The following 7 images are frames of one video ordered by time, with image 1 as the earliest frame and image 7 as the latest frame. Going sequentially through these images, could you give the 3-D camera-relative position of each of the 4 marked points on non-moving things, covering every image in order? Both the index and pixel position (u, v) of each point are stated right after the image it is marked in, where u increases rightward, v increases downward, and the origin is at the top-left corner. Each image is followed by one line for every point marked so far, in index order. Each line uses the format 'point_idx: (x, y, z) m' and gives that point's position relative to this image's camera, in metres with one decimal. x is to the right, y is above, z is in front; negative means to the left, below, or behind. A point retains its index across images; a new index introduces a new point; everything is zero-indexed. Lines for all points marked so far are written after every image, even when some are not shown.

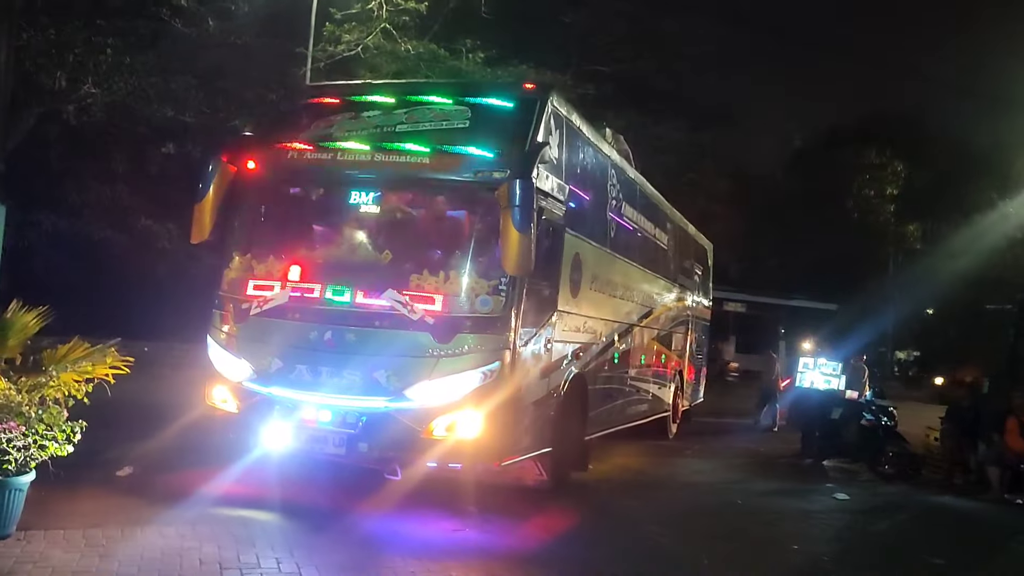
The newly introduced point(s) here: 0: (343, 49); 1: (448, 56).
0: (-3.1, +4.4, +17.0) m
1: (-1.2, +4.5, +17.5) m
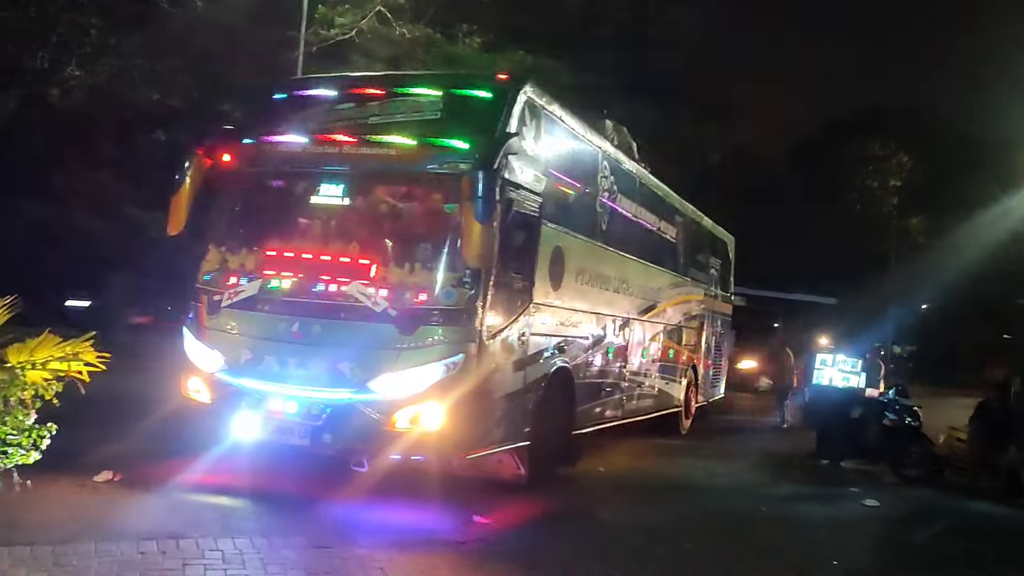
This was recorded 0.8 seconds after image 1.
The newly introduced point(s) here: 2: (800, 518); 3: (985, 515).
0: (-3.2, +4.6, +16.6) m
1: (-1.2, +4.7, +17.2) m
2: (+2.6, -2.1, +8.4) m
3: (+4.6, -2.2, +8.8) m
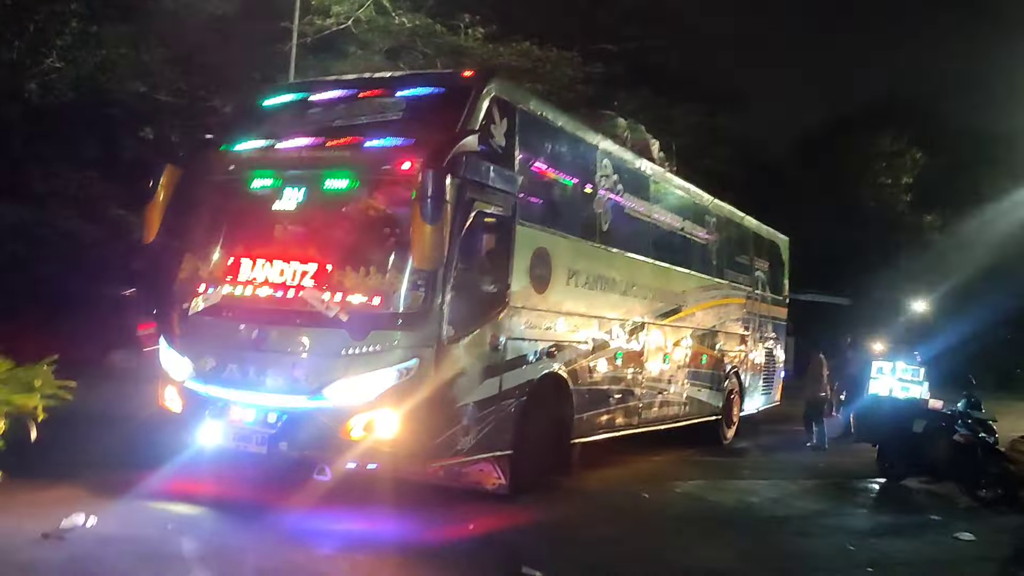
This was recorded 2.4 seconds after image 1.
0: (-3.2, +4.5, +16.0) m
1: (-1.2, +4.6, +16.6) m
2: (+2.7, -2.1, +7.9) m
3: (+4.7, -2.2, +8.3) m
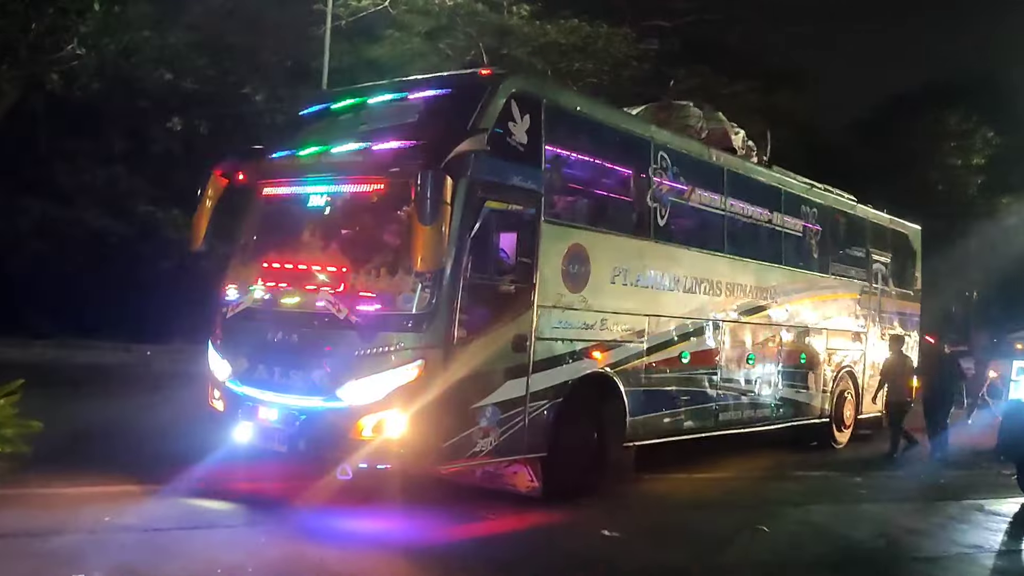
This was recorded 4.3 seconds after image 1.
0: (-2.5, +4.6, +15.3) m
1: (-0.5, +4.7, +15.9) m
2: (+3.2, -2.0, +7.0) m
3: (+5.2, -2.1, +7.4) m
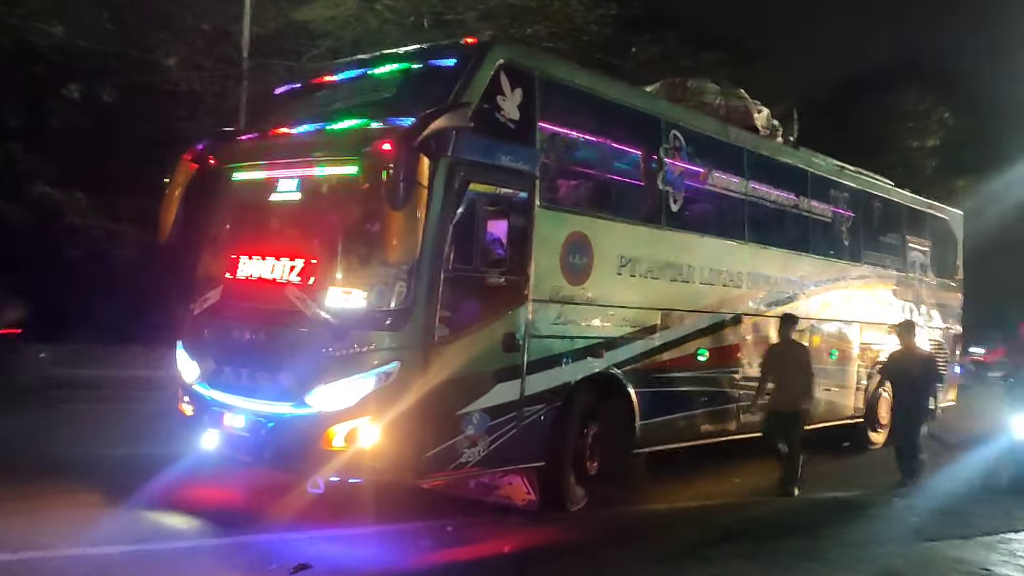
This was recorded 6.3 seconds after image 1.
0: (-3.3, +4.8, +14.1) m
1: (-1.4, +4.9, +14.8) m
2: (+3.3, -2.0, +6.5) m
3: (+5.2, -2.0, +7.1) m
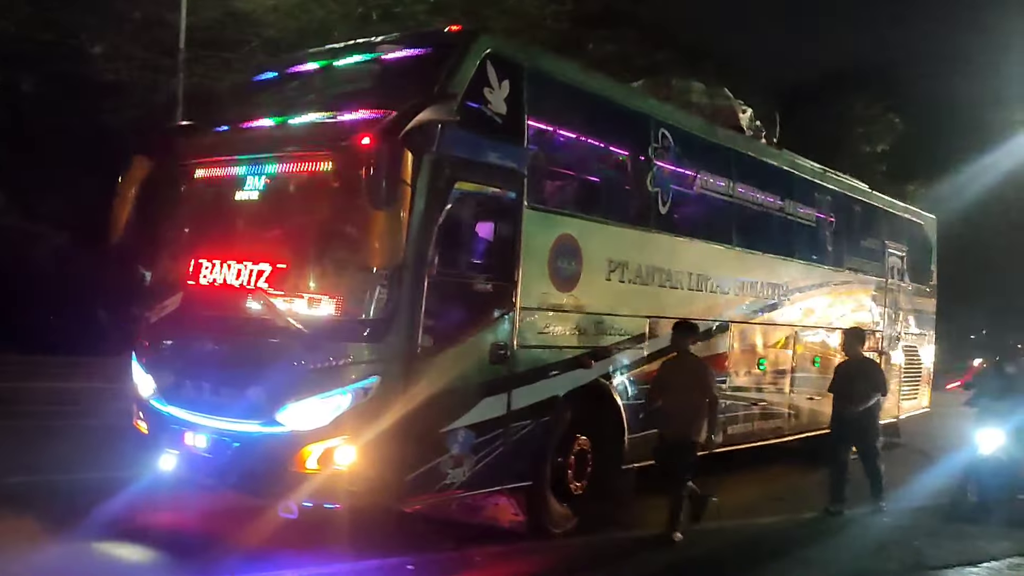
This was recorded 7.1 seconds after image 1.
0: (-4.0, +4.7, +13.3) m
1: (-2.2, +4.8, +14.2) m
2: (+3.2, -2.0, +6.4) m
3: (+5.1, -2.0, +7.1) m
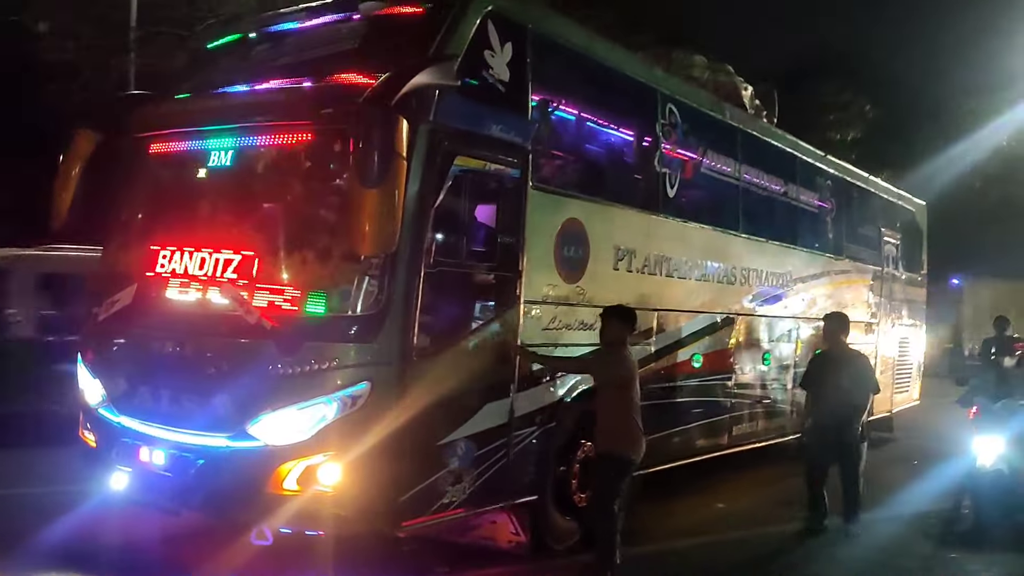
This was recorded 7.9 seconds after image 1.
0: (-4.5, +4.8, +12.2) m
1: (-2.7, +4.9, +13.3) m
2: (+3.2, -1.9, +5.9) m
3: (+5.1, -1.9, +6.7) m
